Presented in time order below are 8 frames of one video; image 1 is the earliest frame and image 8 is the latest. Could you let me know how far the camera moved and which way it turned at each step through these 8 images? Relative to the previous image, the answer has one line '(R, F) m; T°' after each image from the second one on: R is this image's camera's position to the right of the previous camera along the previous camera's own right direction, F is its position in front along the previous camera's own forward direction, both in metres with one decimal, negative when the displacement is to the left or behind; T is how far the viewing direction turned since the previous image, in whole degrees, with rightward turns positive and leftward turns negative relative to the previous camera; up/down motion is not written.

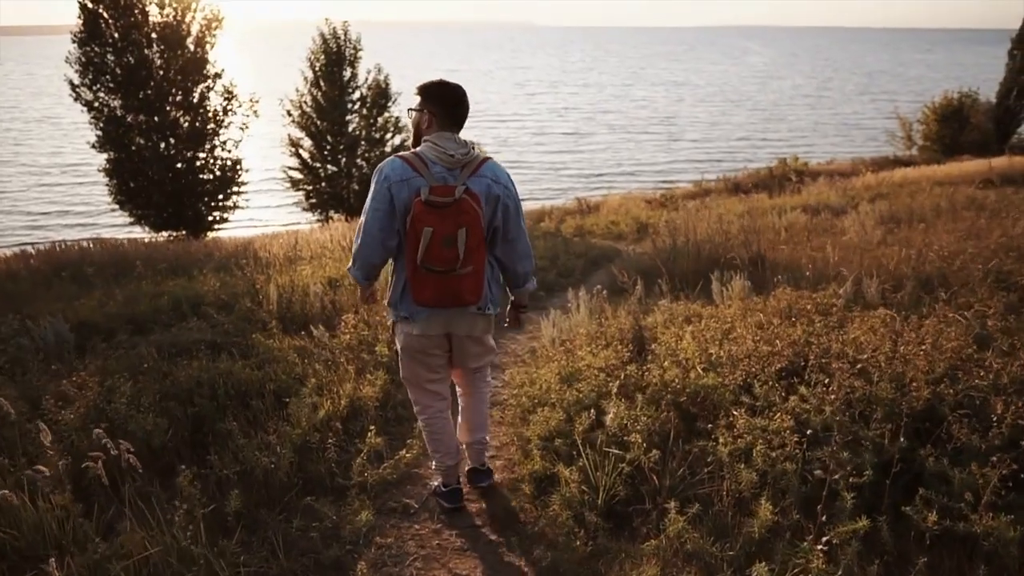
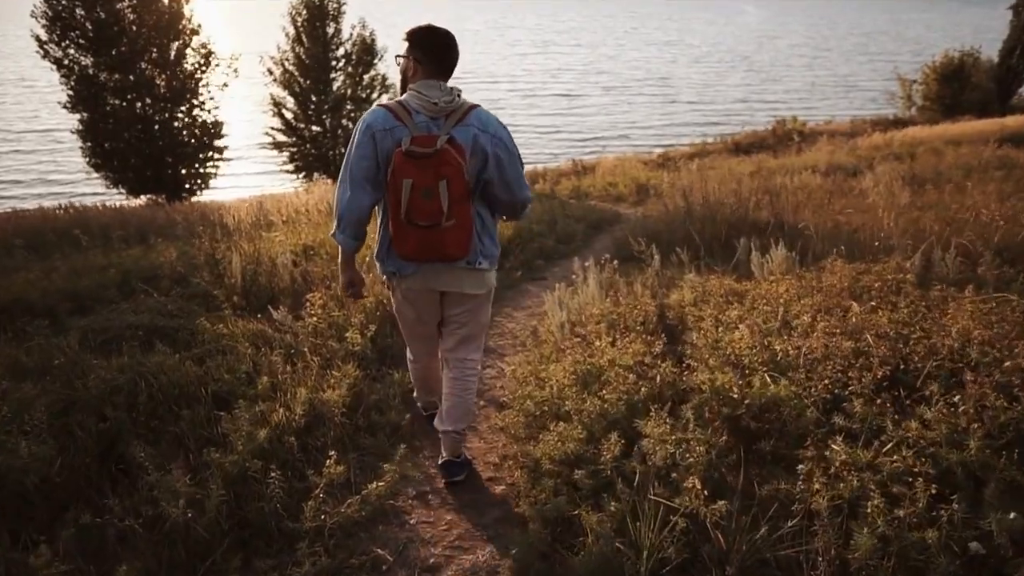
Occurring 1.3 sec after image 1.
(-0.1, +1.1) m; +1°
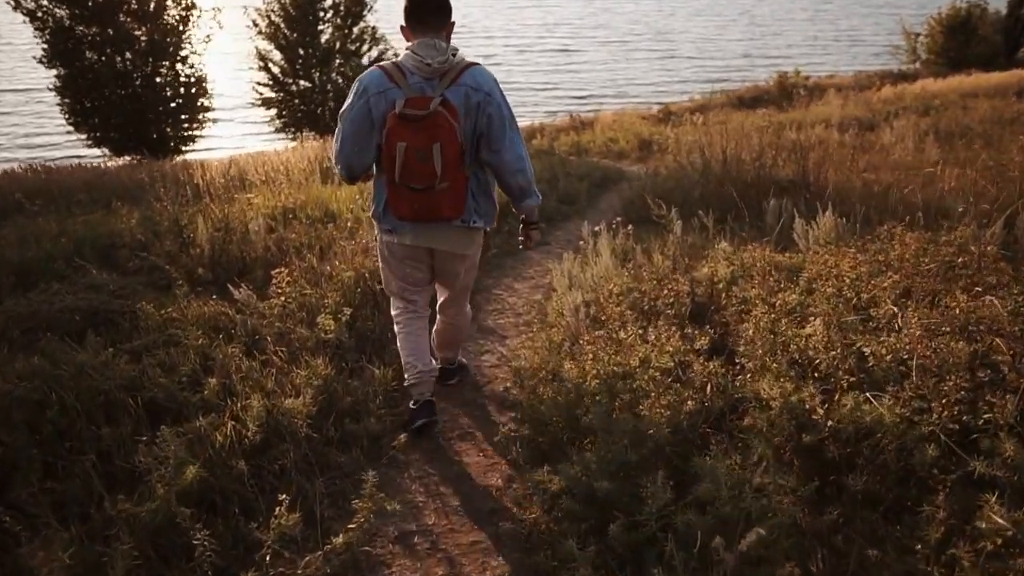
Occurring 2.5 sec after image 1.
(0.0, +0.8) m; 0°
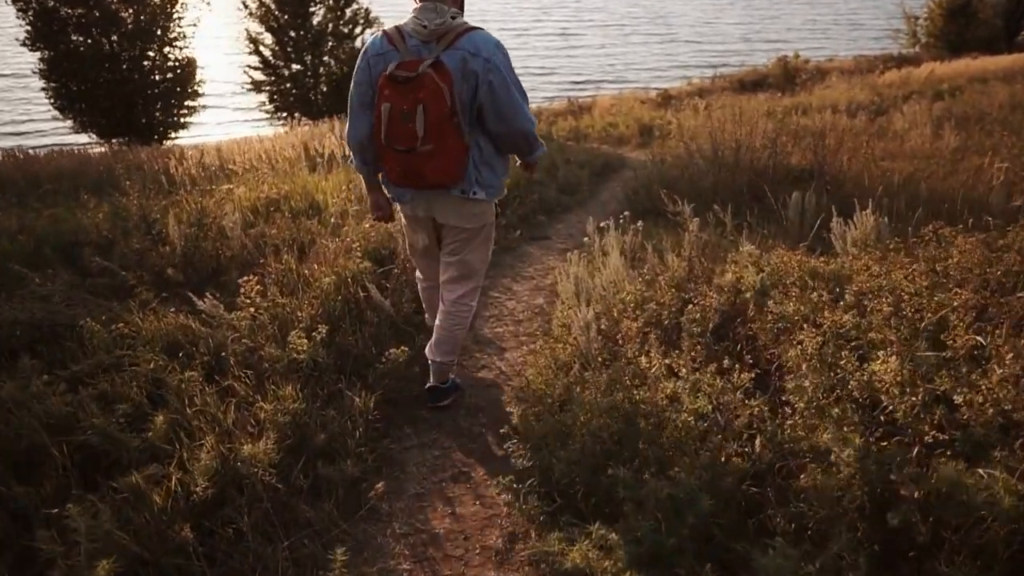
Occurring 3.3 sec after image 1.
(0.0, +0.6) m; 0°
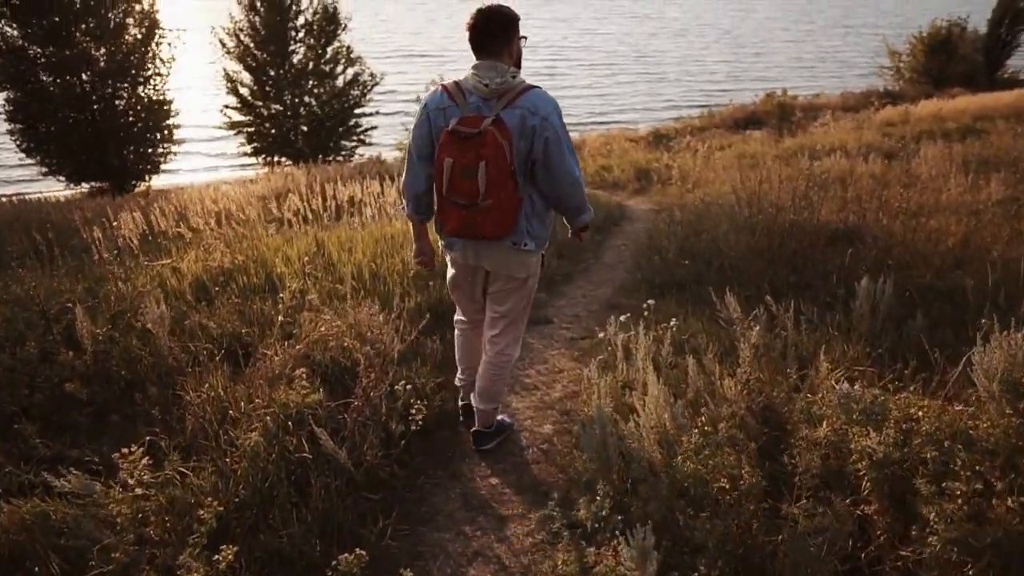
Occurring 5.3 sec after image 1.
(-0.1, +1.3) m; +1°
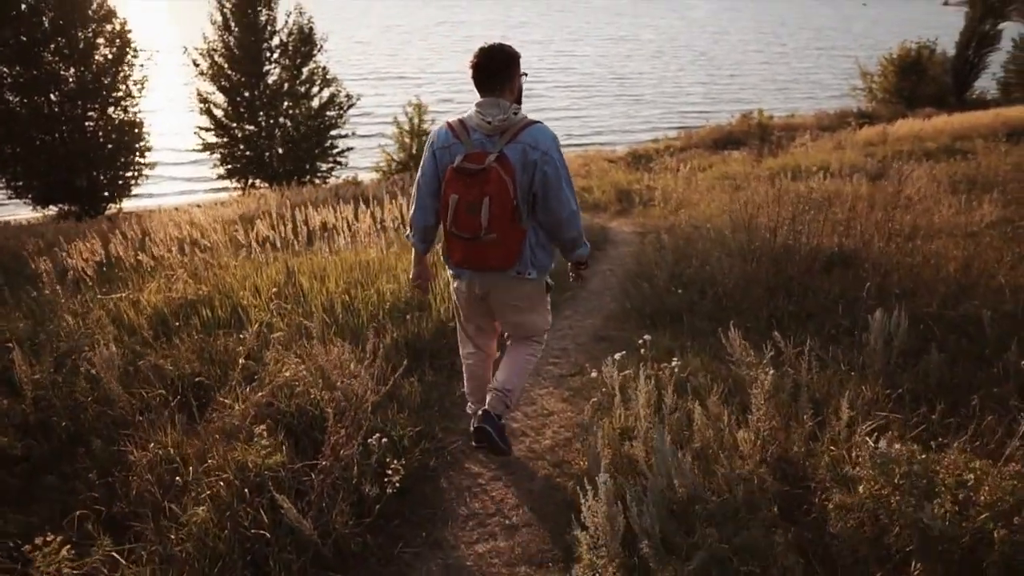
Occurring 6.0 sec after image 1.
(0.0, +0.4) m; +2°
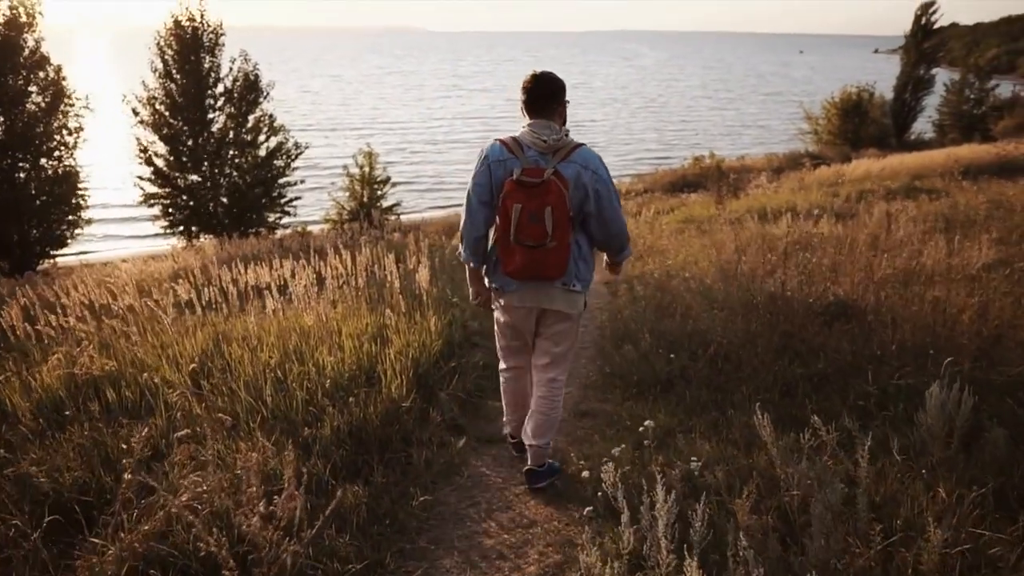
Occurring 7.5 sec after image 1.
(-0.1, +0.9) m; +3°
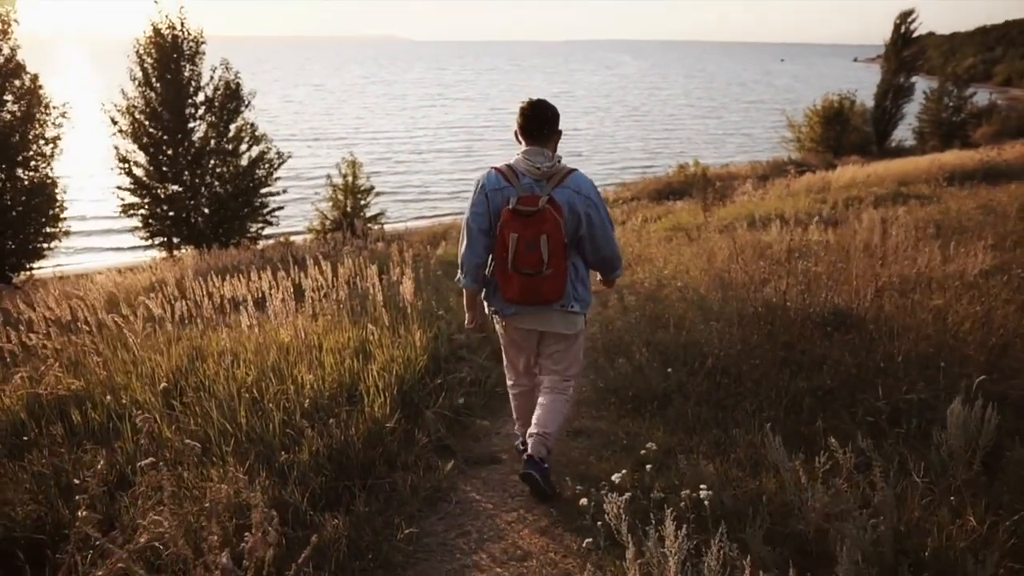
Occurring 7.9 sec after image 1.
(0.0, +0.3) m; +1°
